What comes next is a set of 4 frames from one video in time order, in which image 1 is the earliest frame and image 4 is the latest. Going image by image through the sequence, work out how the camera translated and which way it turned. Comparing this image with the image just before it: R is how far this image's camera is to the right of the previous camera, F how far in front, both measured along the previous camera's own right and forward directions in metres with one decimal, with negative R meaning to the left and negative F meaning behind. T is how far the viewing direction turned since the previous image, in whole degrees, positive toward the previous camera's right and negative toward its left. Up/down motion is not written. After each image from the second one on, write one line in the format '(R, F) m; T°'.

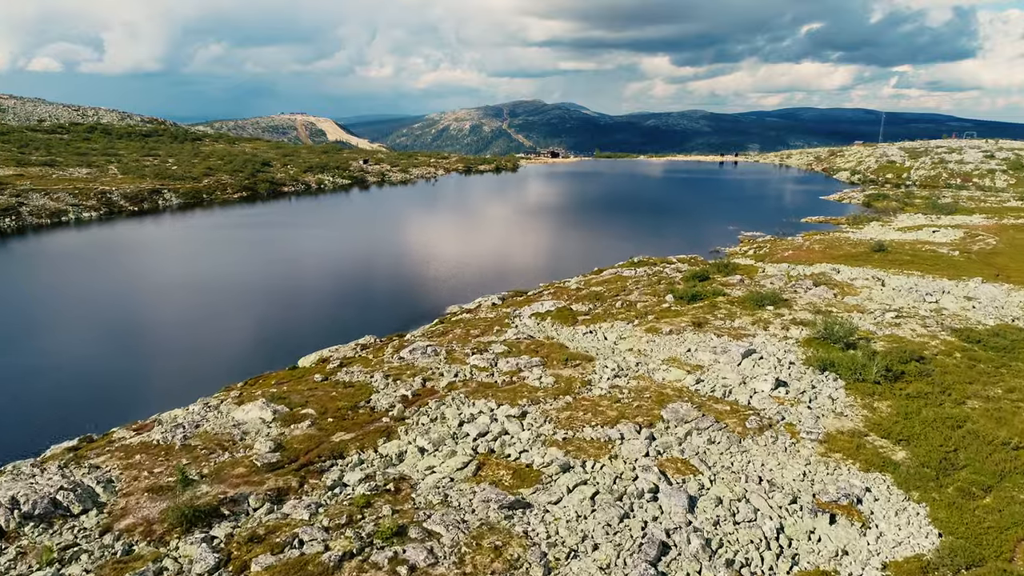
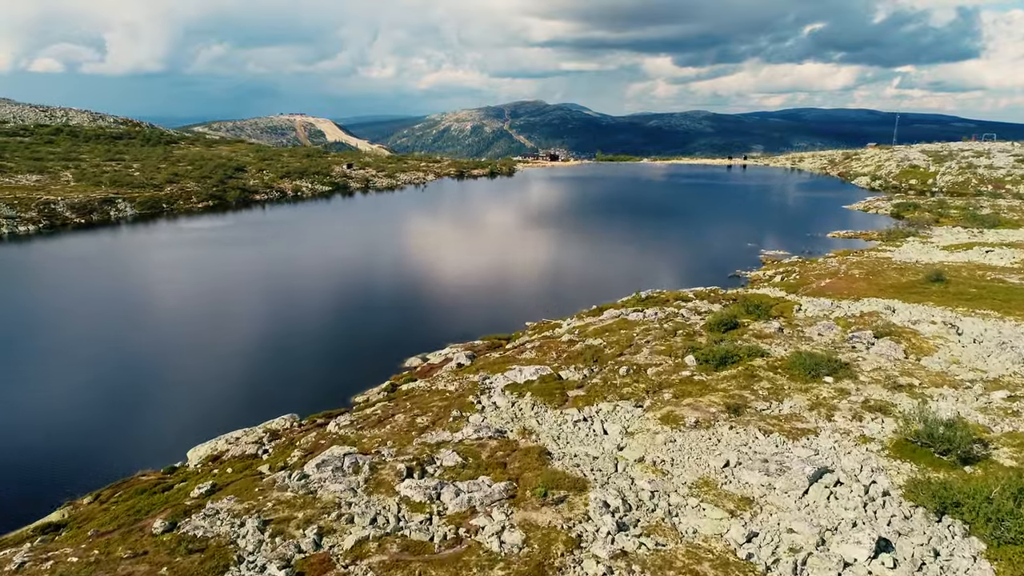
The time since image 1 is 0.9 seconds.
(+1.5, +7.7) m; 0°
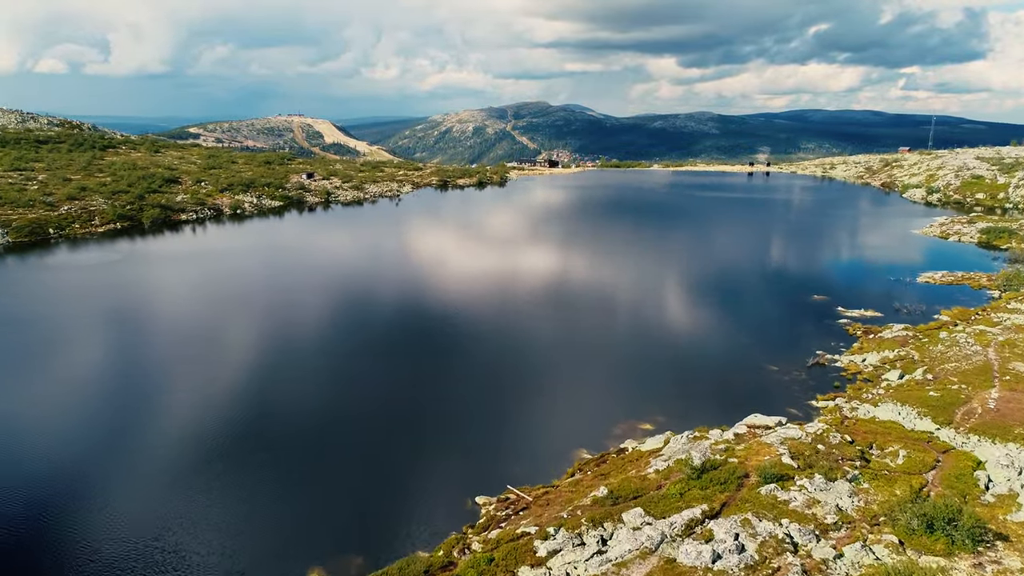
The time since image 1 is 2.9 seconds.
(+2.5, +16.2) m; 0°
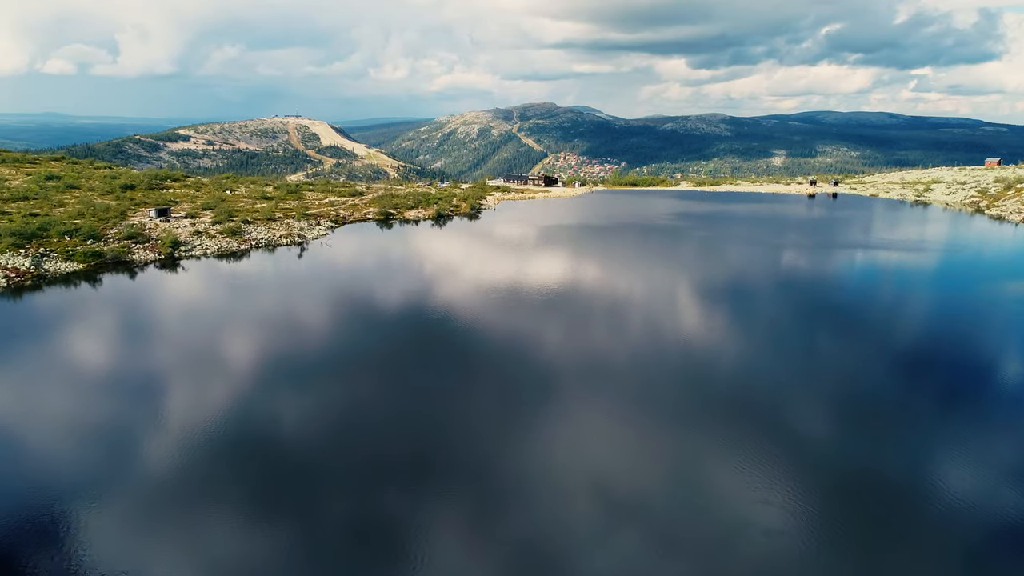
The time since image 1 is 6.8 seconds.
(+5.0, +32.5) m; -1°
